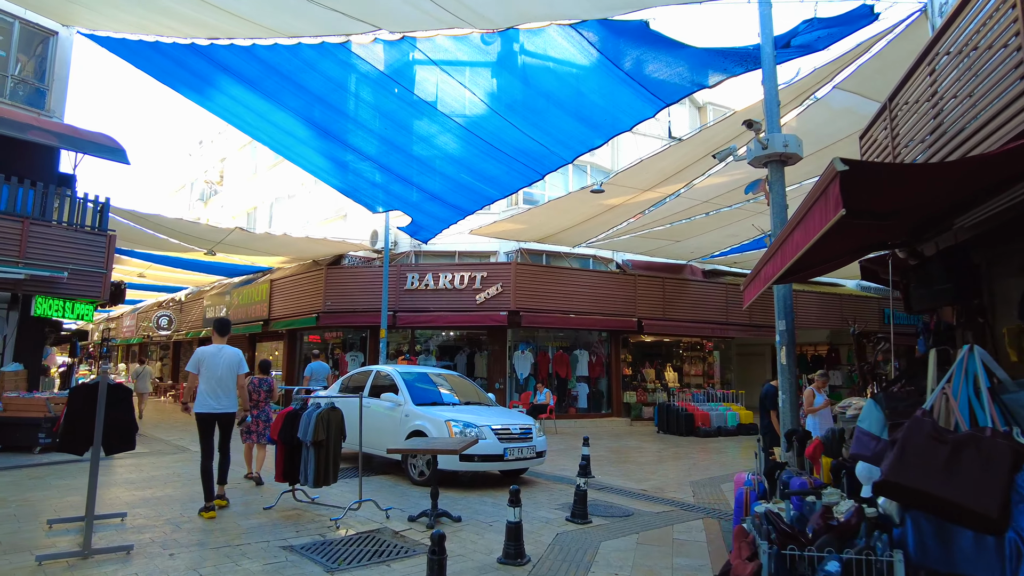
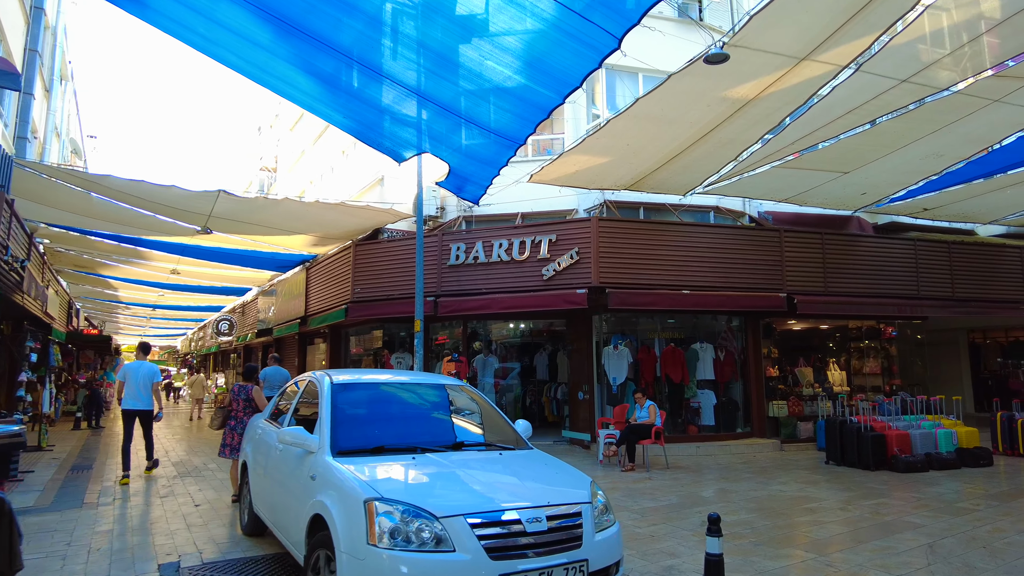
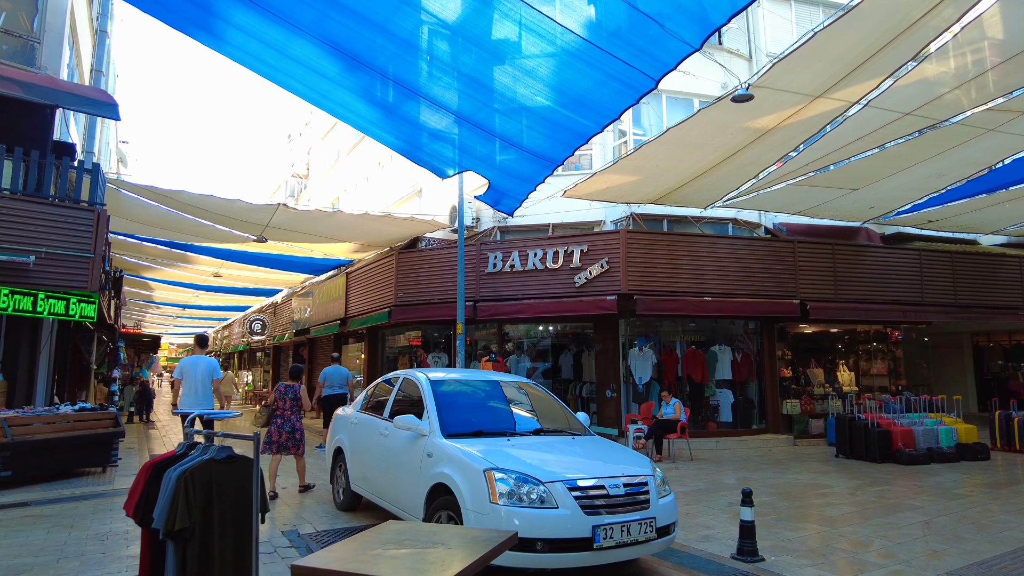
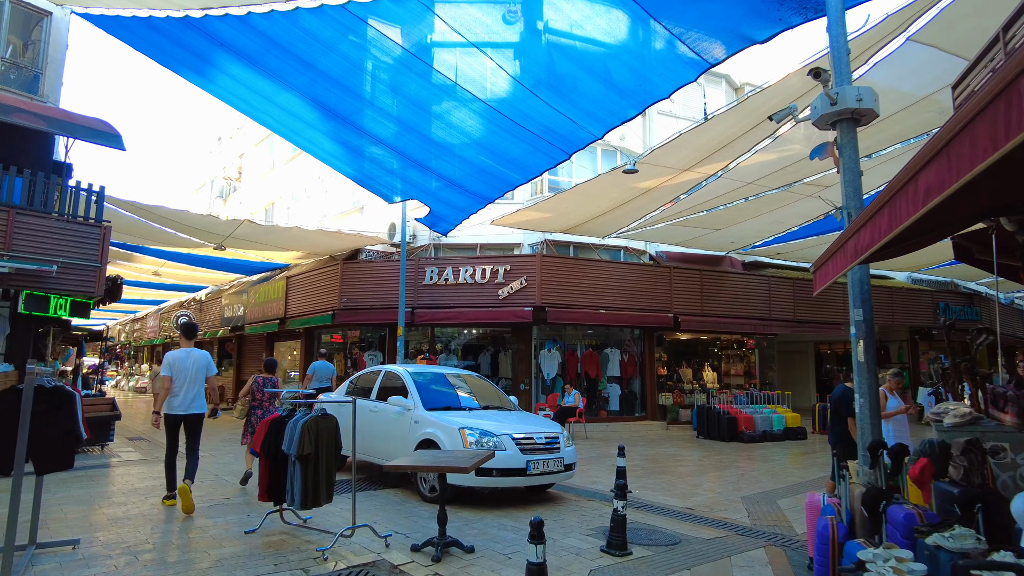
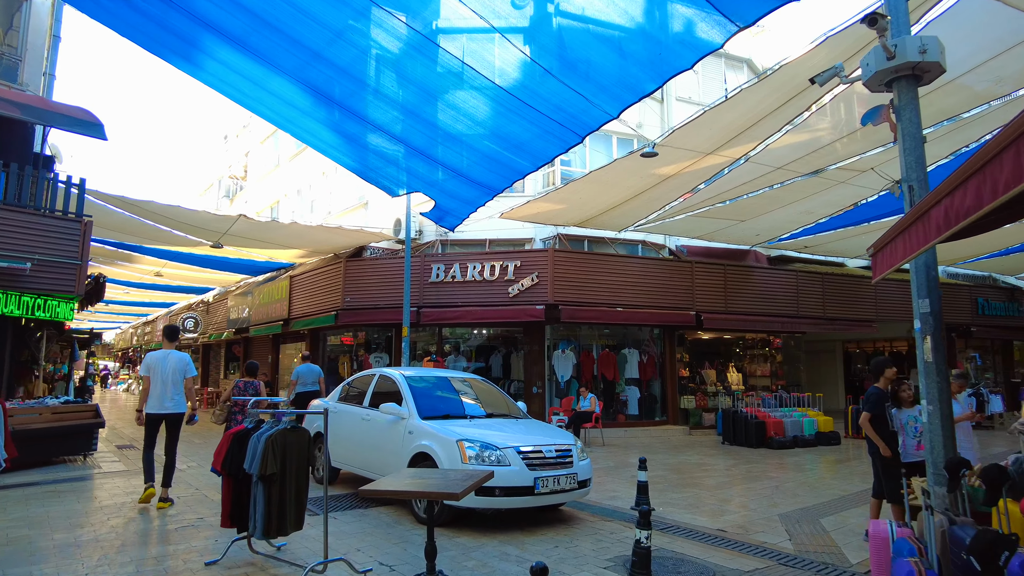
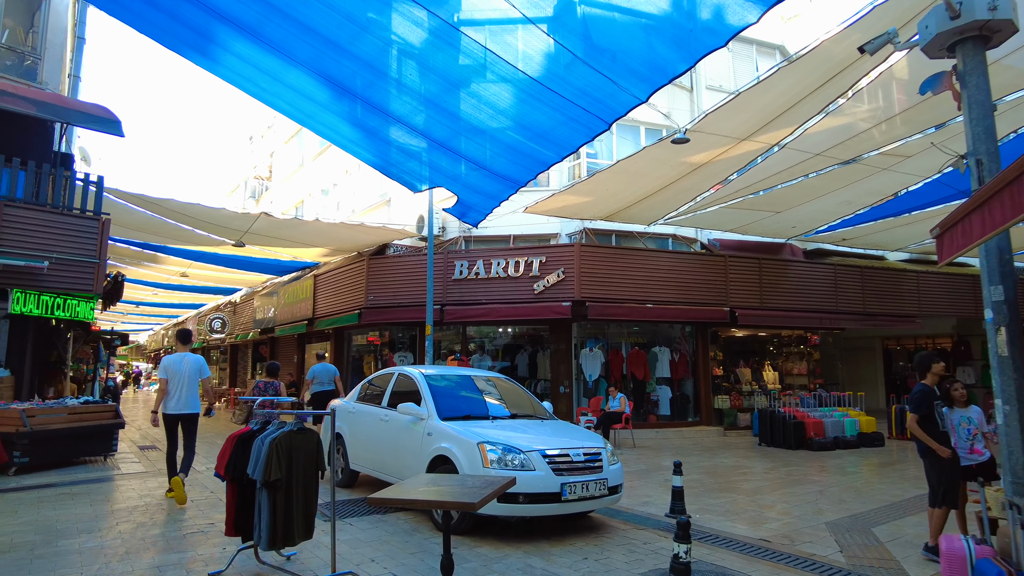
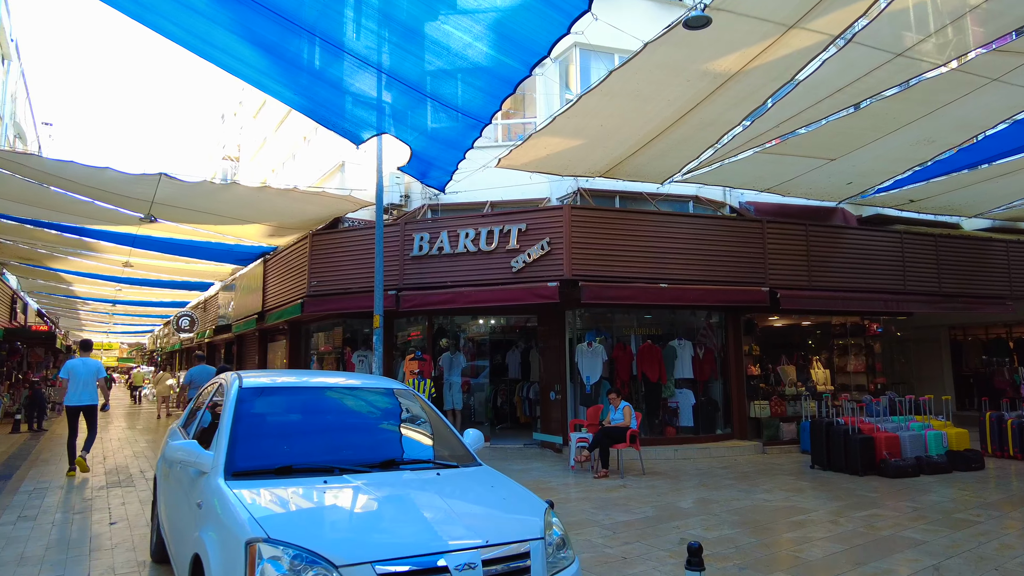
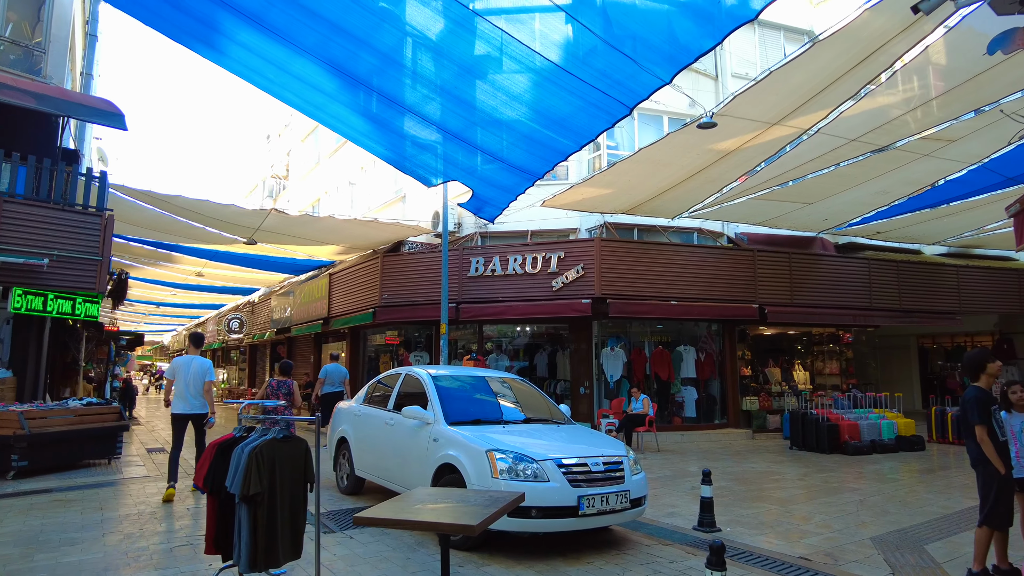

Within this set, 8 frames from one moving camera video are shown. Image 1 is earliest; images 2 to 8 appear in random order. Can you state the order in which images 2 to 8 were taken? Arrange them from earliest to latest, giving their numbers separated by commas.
4, 5, 6, 8, 3, 2, 7
